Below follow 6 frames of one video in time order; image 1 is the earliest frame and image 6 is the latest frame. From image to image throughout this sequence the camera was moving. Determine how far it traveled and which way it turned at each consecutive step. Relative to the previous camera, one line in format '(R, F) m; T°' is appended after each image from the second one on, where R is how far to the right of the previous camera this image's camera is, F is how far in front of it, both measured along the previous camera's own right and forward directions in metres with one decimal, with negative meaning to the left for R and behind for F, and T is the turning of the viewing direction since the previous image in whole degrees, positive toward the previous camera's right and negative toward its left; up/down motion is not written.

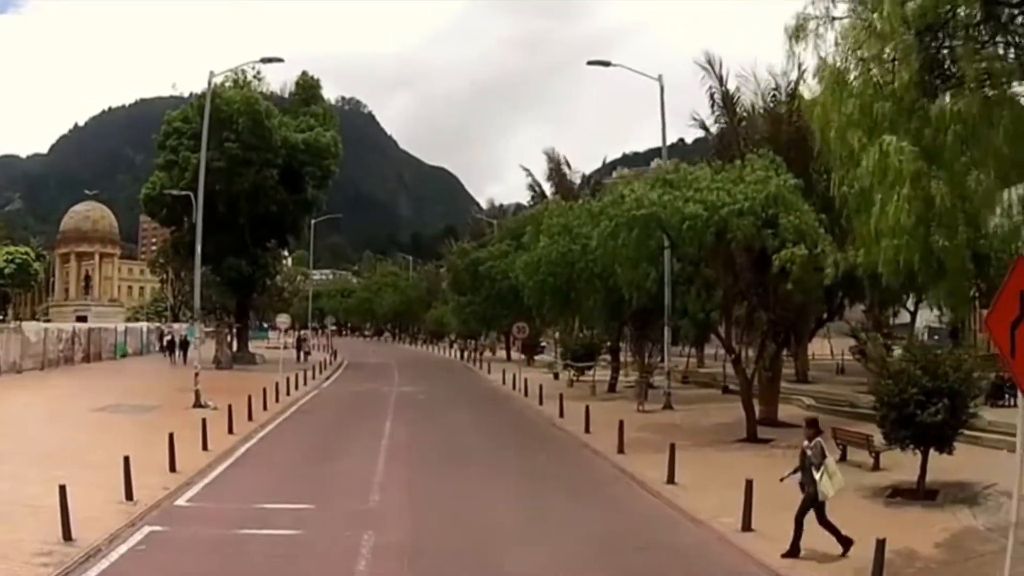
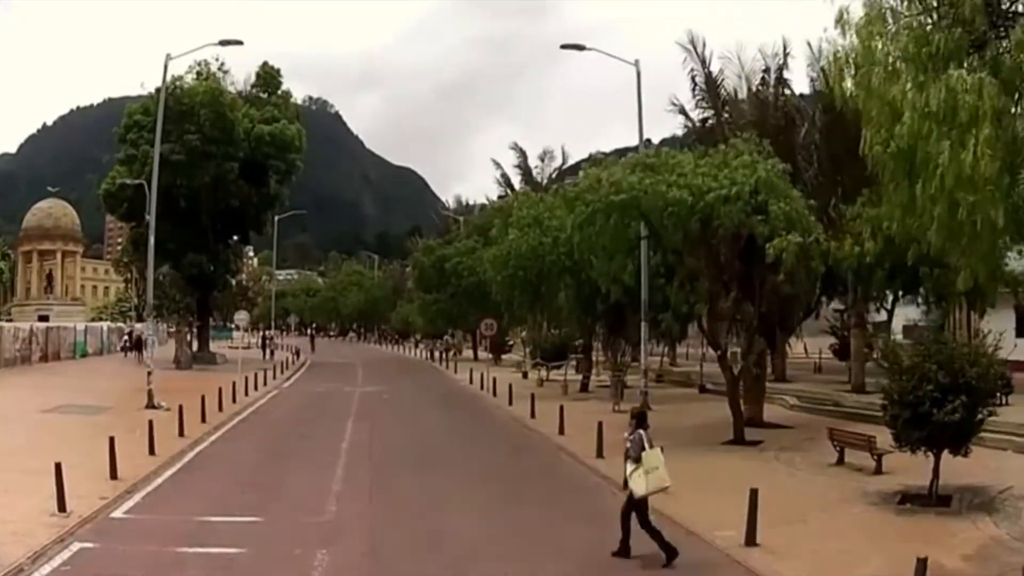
(-0.1, +1.7) m; +2°
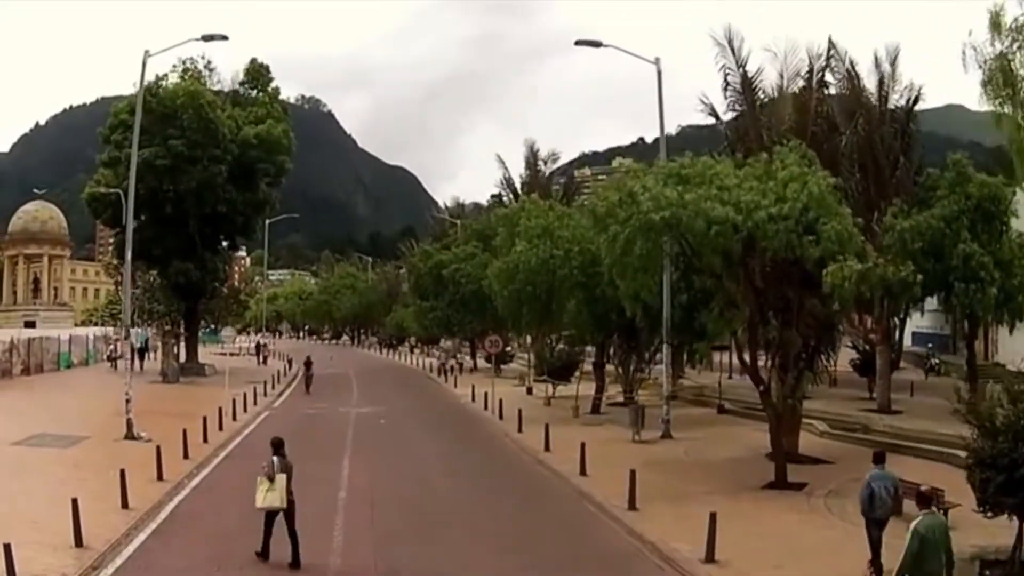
(-0.4, +2.6) m; 0°
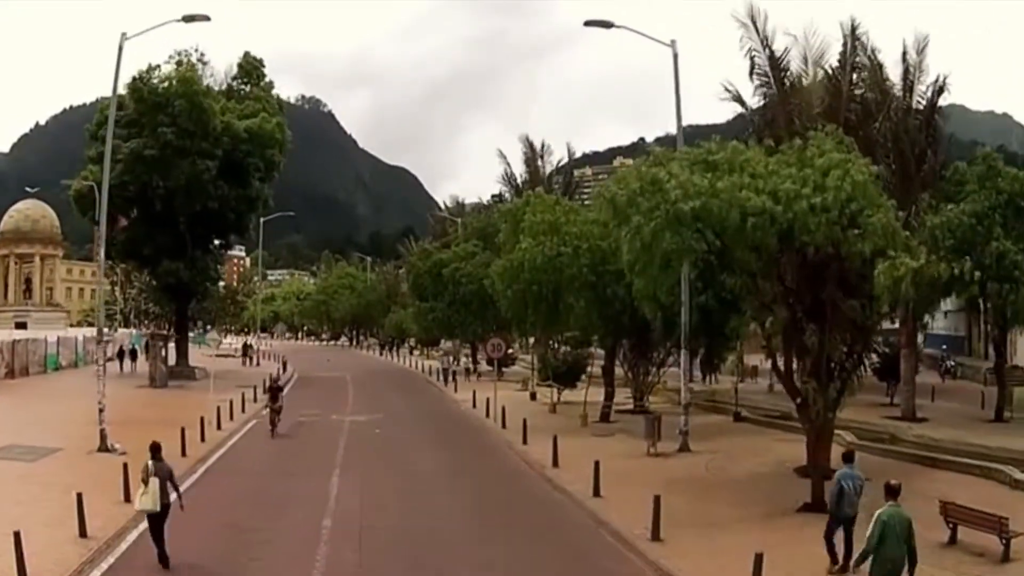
(-0.1, +2.4) m; 0°
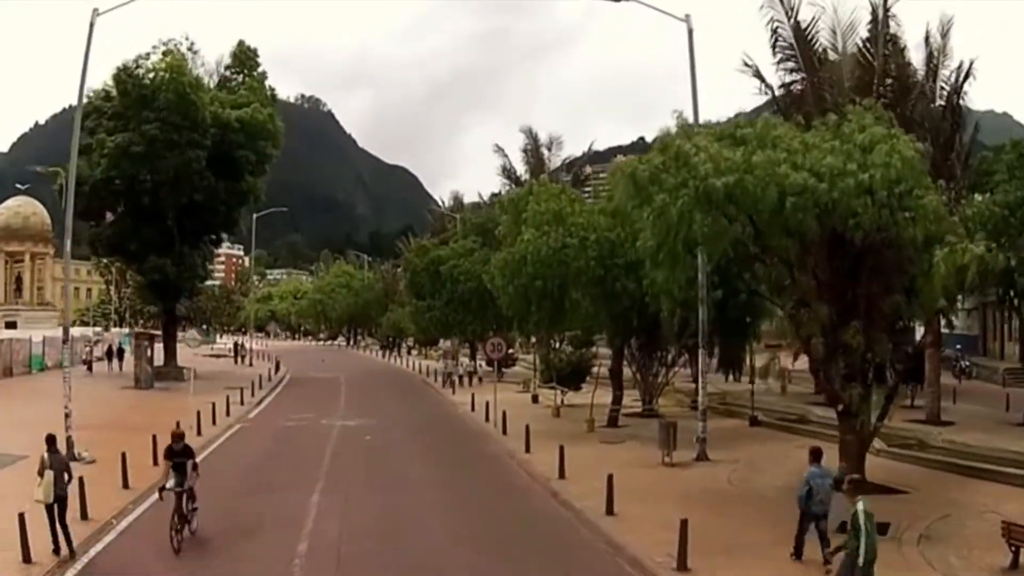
(0.0, +2.3) m; 0°
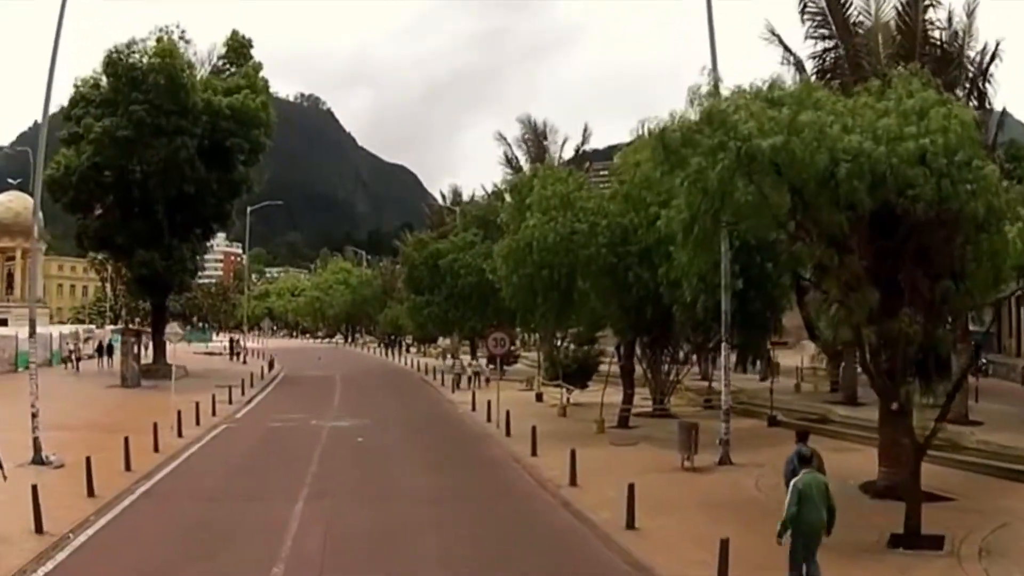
(-0.1, +2.1) m; 0°
